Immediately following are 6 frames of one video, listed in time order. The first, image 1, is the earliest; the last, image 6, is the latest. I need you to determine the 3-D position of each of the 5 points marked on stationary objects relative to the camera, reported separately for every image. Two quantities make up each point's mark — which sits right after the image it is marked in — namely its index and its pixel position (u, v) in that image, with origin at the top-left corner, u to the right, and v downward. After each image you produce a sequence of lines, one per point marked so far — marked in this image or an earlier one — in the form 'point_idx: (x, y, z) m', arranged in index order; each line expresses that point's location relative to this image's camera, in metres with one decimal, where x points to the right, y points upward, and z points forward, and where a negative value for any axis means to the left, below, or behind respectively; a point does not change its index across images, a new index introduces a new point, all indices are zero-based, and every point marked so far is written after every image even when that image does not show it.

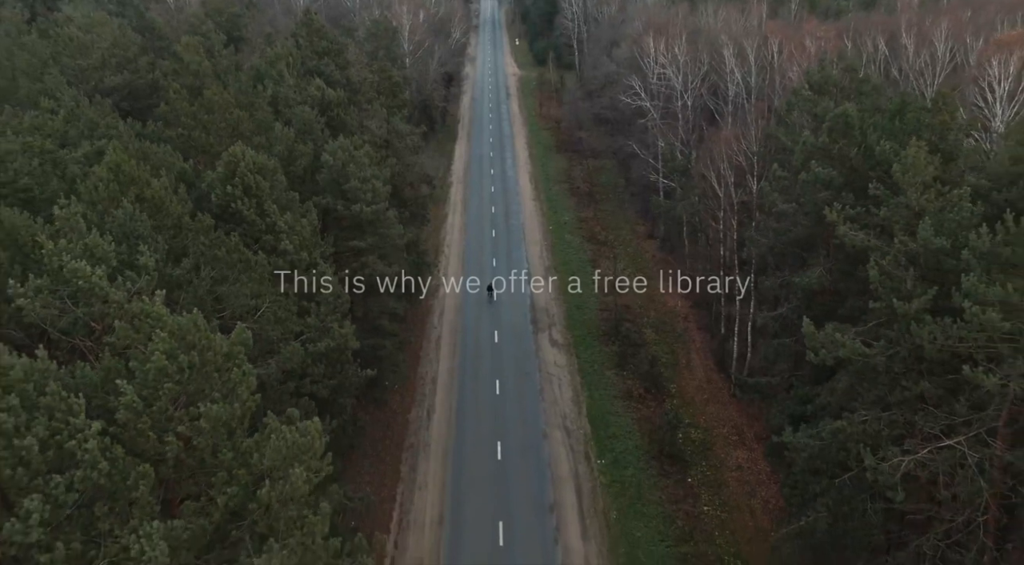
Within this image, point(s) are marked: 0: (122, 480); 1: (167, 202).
0: (-6.0, -3.1, +10.4) m
1: (-8.4, +2.0, +16.9) m
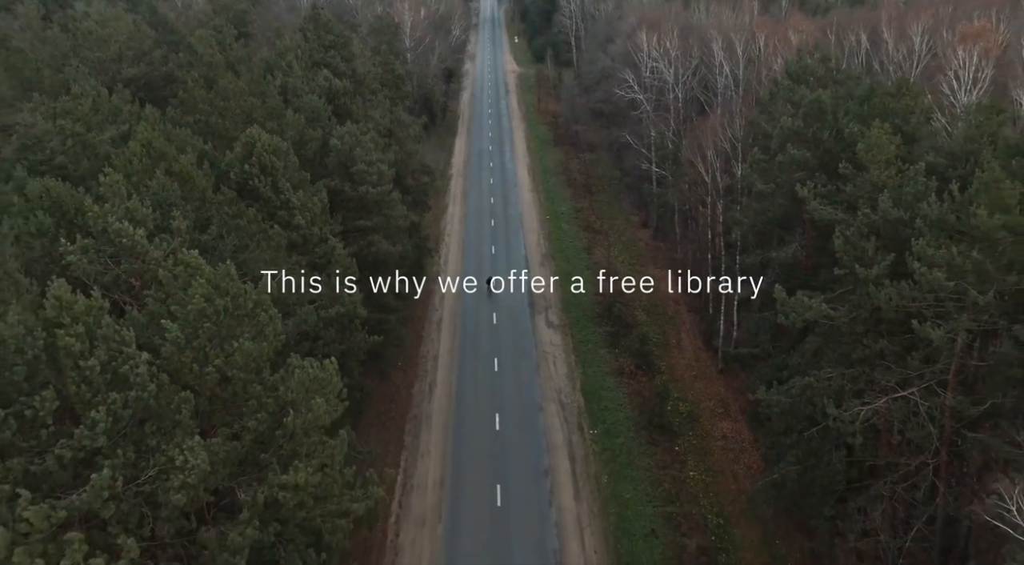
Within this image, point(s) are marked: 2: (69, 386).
0: (-6.1, -2.2, +12.1) m
1: (-8.6, +2.9, +18.5) m
2: (-7.2, -1.7, +11.2) m
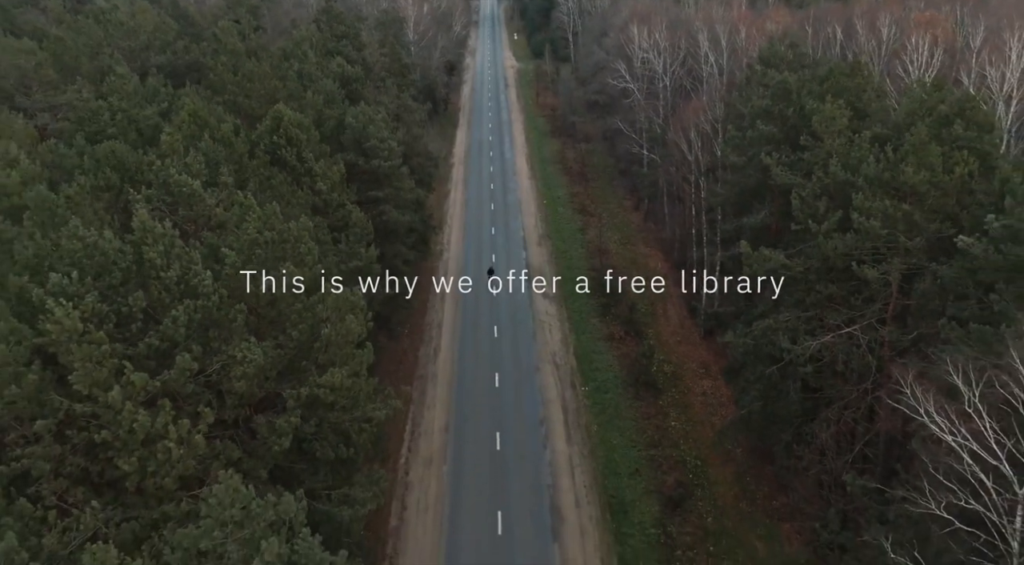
0: (-6.2, -0.7, +14.9) m
1: (-8.7, +4.4, +21.3) m
2: (-7.3, -0.2, +14.0) m
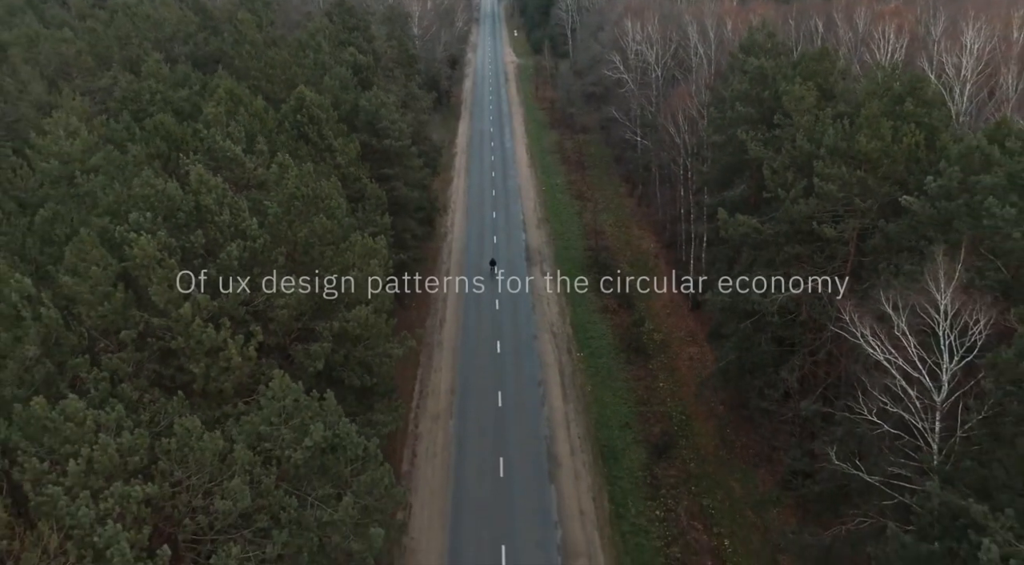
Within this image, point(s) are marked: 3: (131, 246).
0: (-6.2, +0.7, +17.4) m
1: (-8.6, +5.7, +23.9) m
2: (-7.3, +1.2, +16.6) m
3: (-8.2, +0.8, +14.8) m
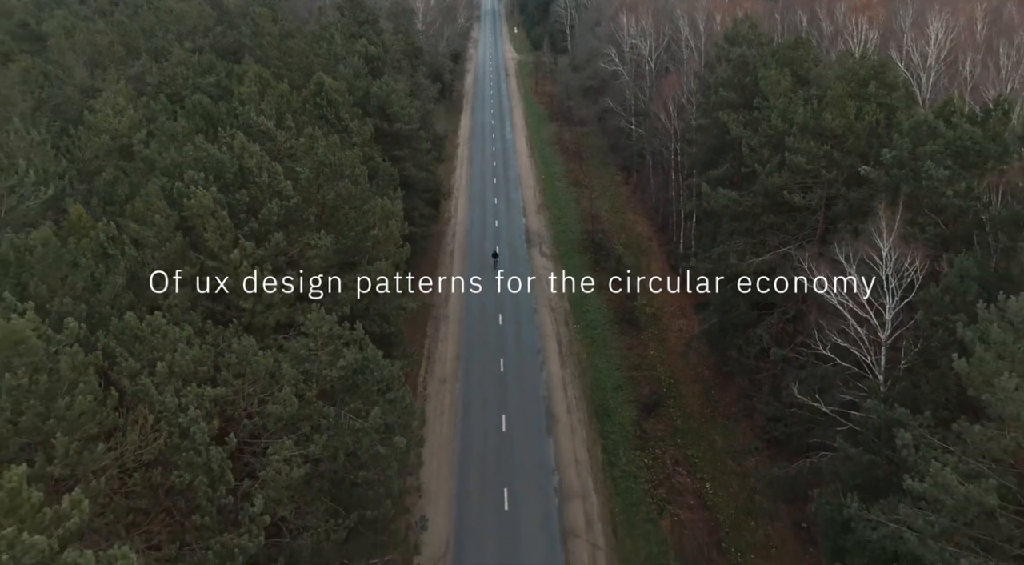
0: (-6.1, +2.0, +19.9) m
1: (-8.6, +7.0, +26.4) m
2: (-7.2, +2.5, +19.1) m
3: (-8.1, +2.1, +17.3) m
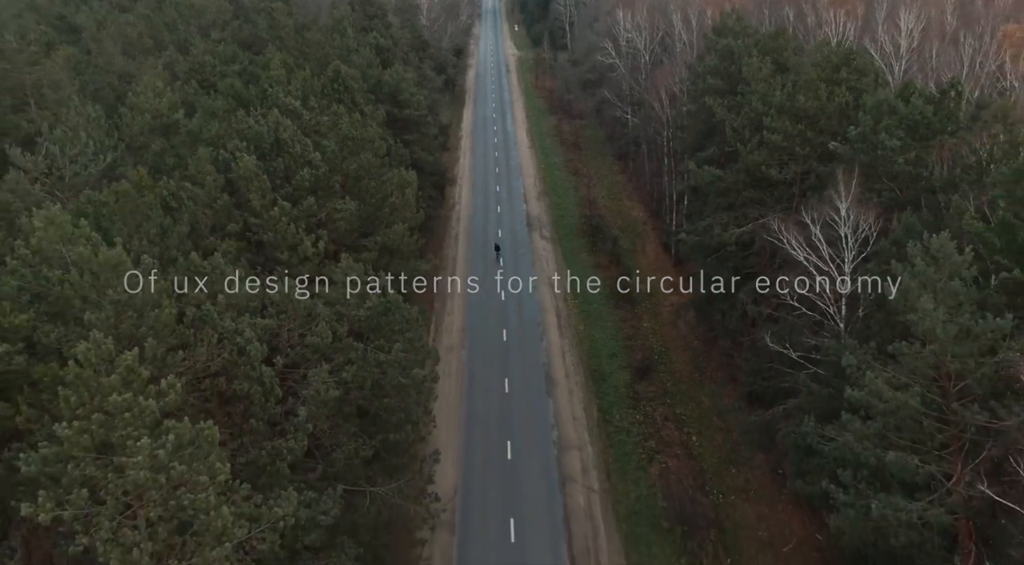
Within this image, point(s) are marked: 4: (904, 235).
0: (-6.0, +3.2, +22.4) m
1: (-8.5, +8.3, +28.8) m
2: (-7.1, +3.8, +21.5) m
3: (-8.0, +3.4, +19.8) m
4: (+10.5, +1.3, +18.3) m
